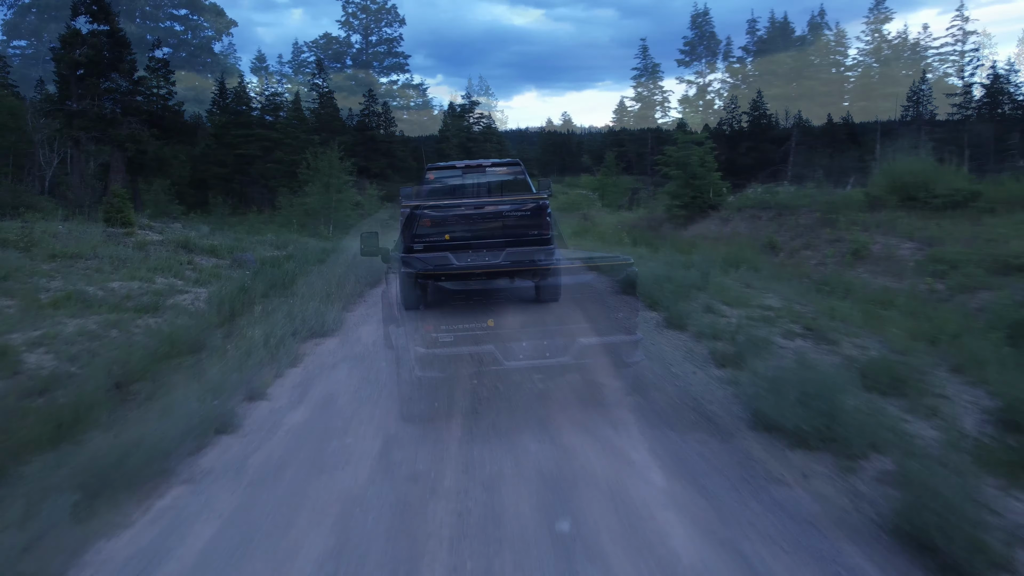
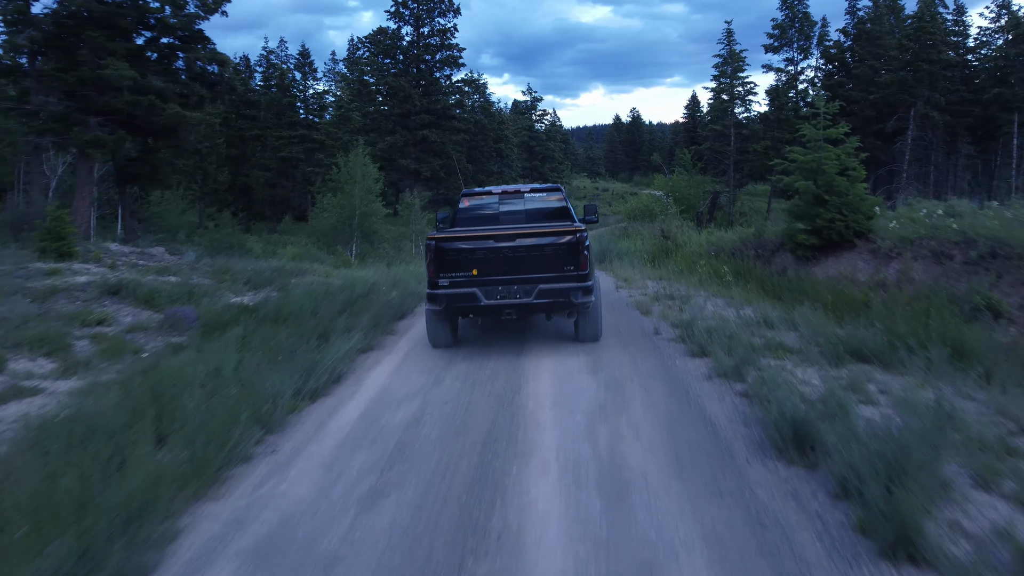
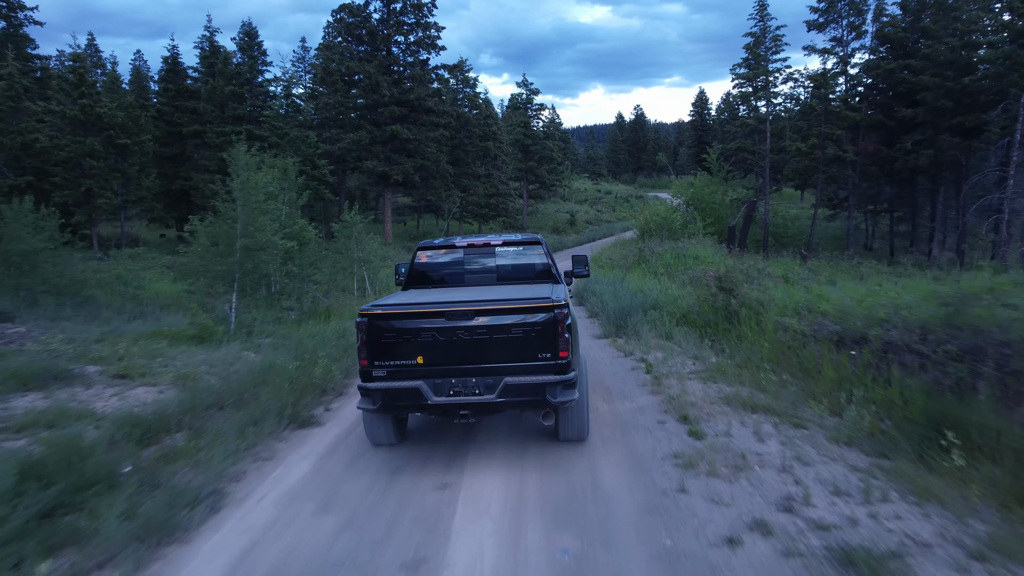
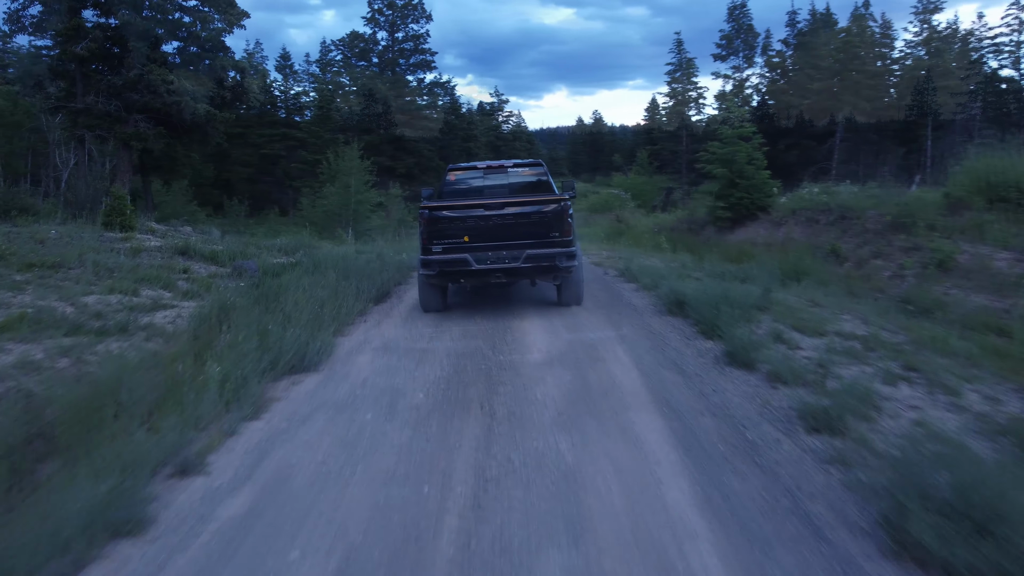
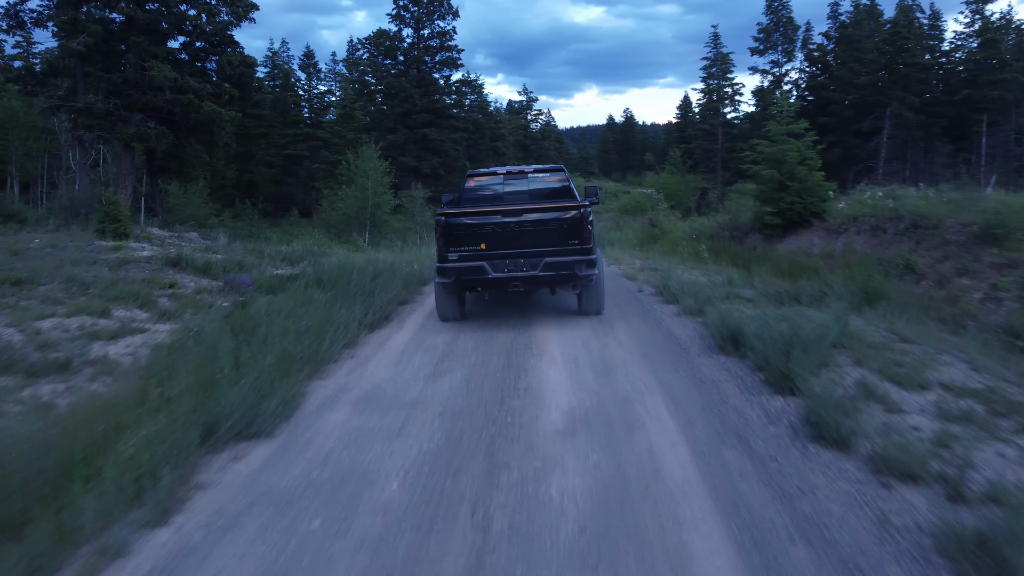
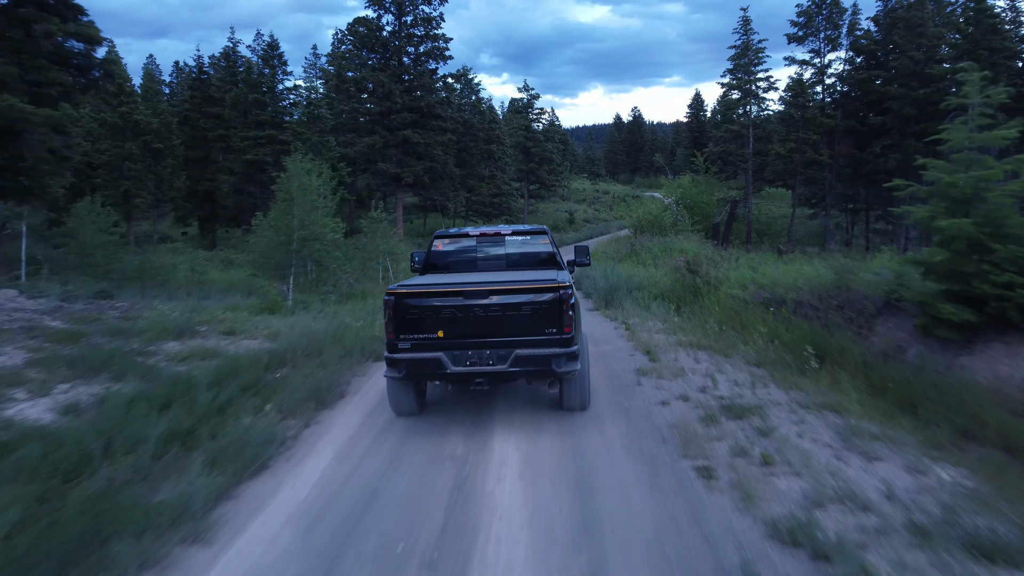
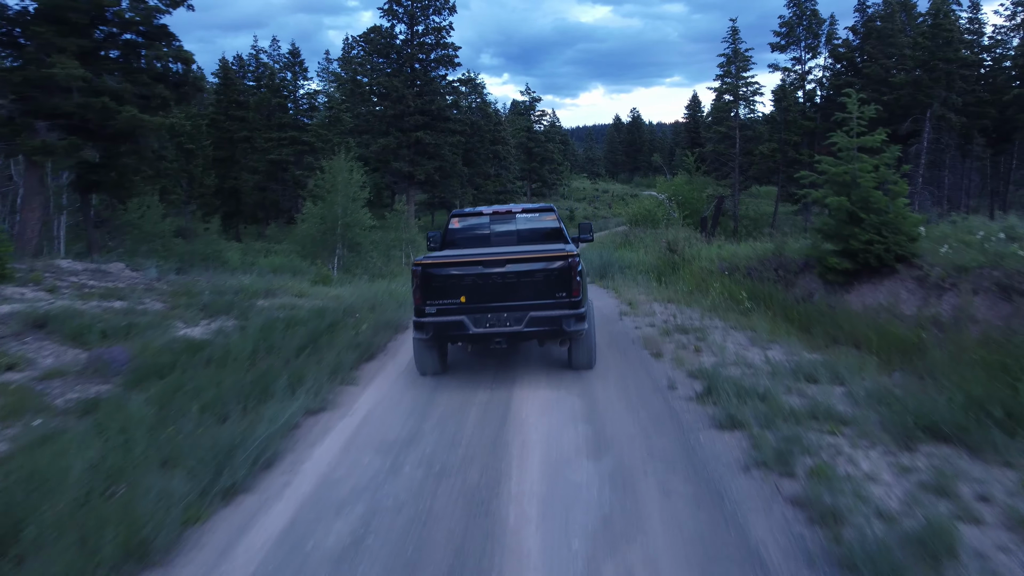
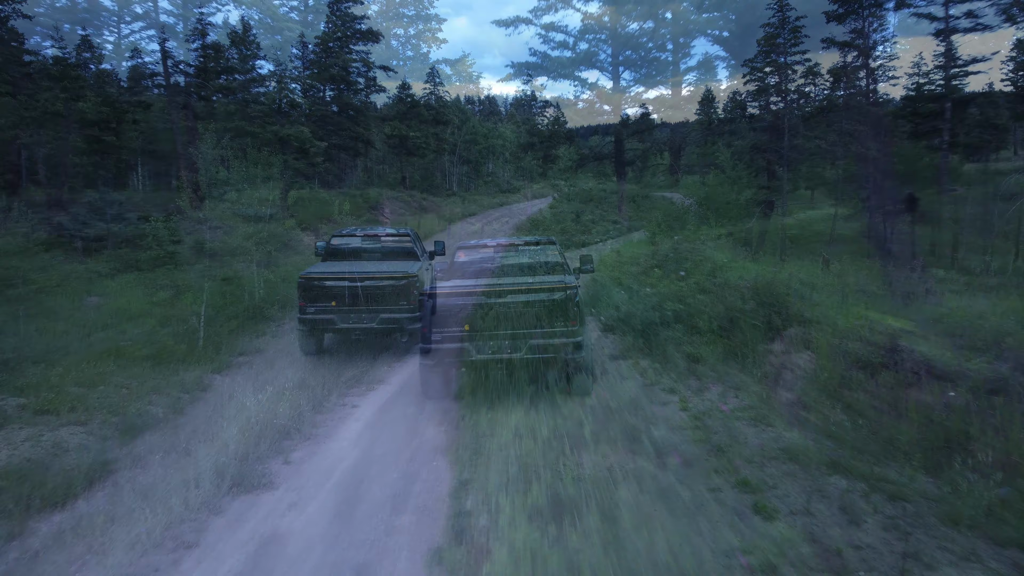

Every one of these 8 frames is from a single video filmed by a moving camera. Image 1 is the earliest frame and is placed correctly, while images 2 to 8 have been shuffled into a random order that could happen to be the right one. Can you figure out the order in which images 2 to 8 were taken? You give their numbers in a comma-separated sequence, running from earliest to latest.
4, 5, 2, 7, 6, 3, 8
